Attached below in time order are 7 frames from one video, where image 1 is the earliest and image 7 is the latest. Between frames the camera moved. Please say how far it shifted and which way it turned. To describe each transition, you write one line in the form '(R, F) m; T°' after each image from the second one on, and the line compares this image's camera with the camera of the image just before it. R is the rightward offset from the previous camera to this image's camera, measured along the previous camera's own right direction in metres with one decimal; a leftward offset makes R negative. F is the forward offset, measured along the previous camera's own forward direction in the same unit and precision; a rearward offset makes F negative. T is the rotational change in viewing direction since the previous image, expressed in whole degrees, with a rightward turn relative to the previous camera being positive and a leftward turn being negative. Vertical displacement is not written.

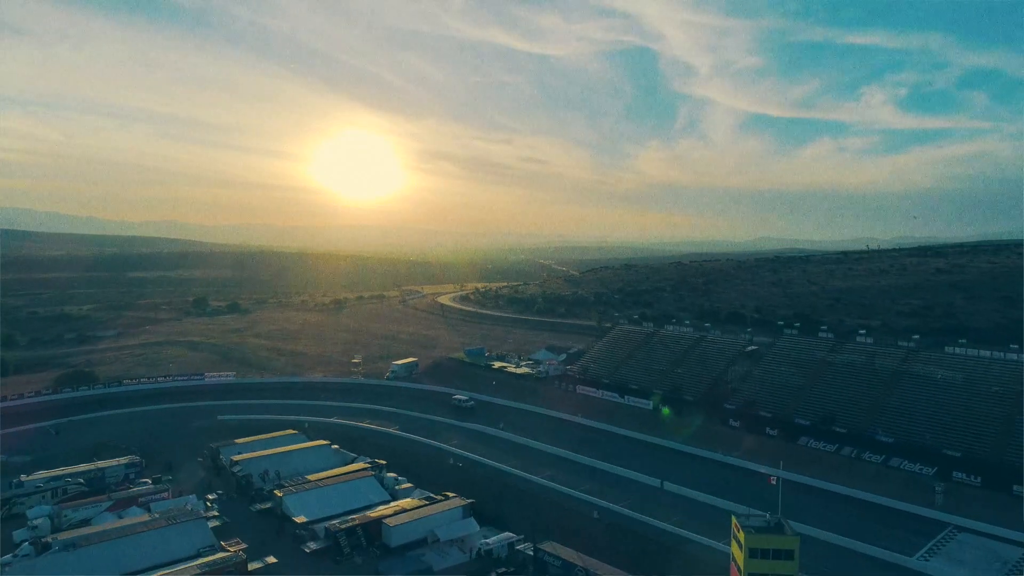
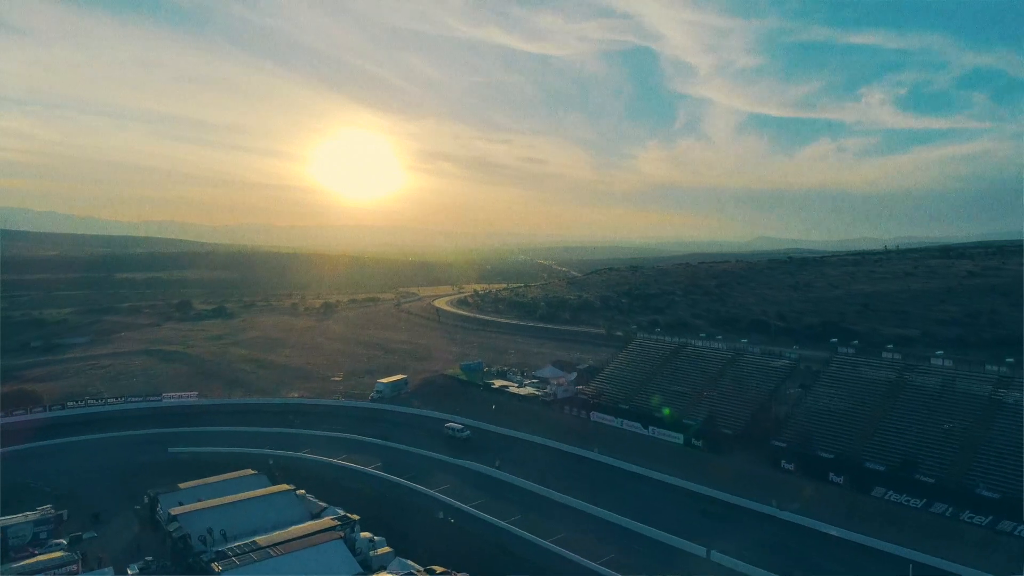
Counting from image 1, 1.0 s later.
(-0.1, +5.5) m; 0°
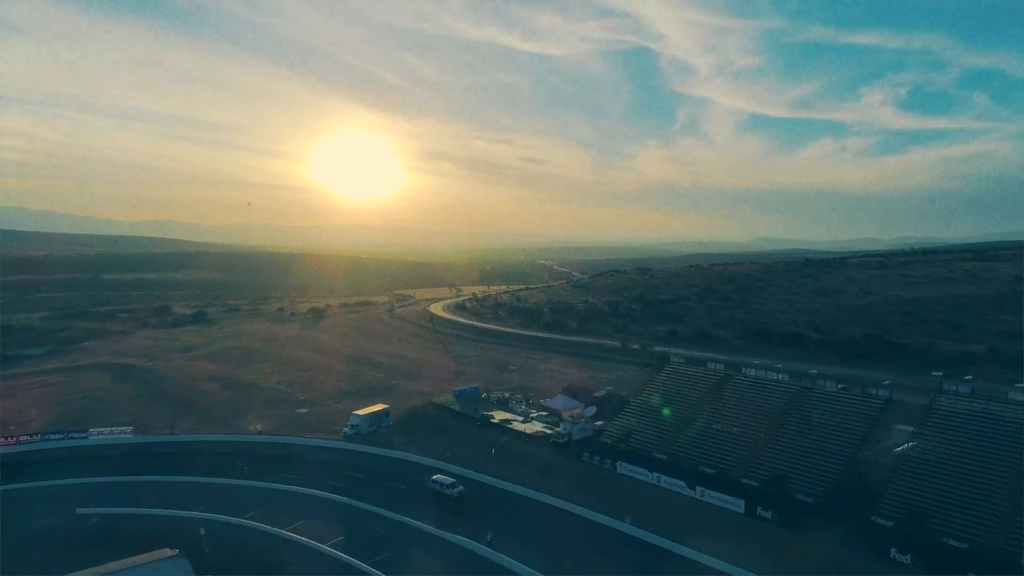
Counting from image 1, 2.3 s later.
(-0.1, +6.9) m; 0°
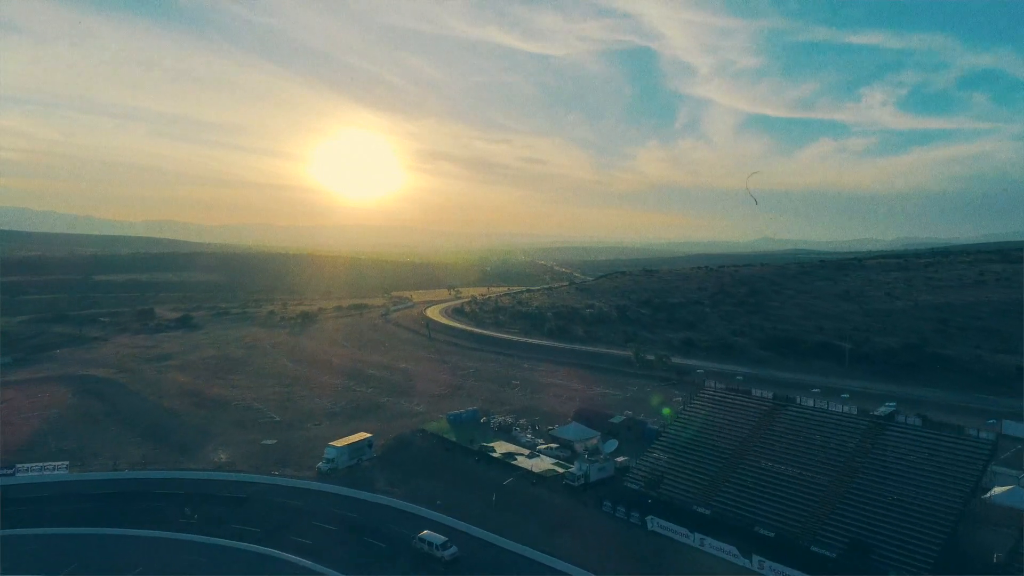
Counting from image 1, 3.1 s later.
(-0.1, +4.8) m; 0°
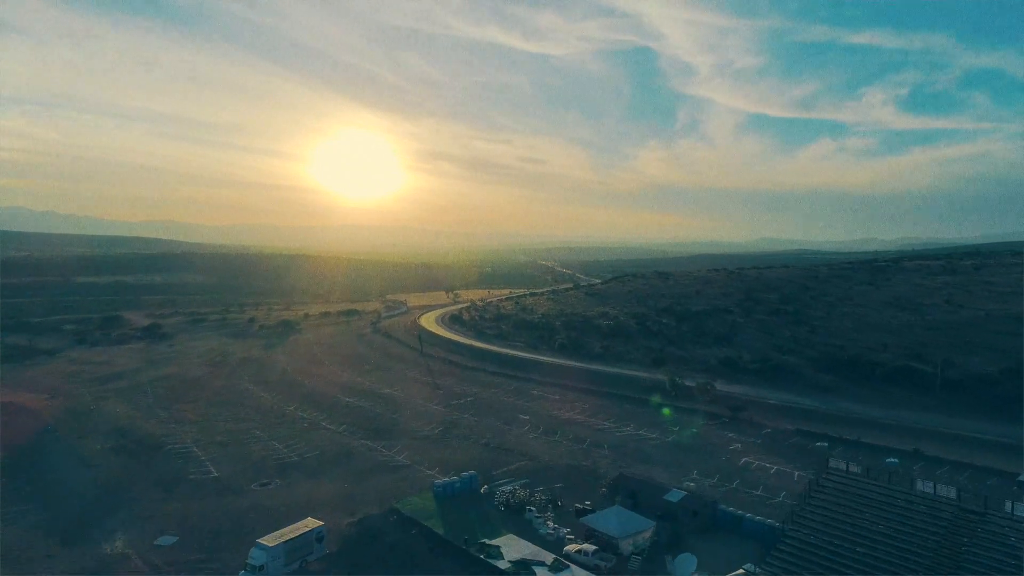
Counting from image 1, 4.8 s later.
(-0.3, +8.8) m; 0°
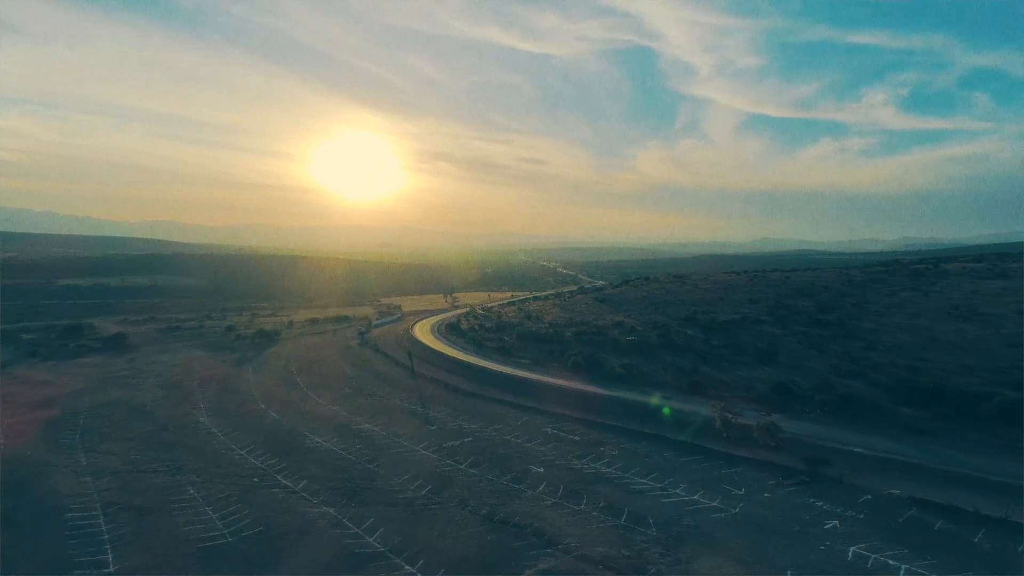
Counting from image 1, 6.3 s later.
(-0.3, +8.1) m; 0°
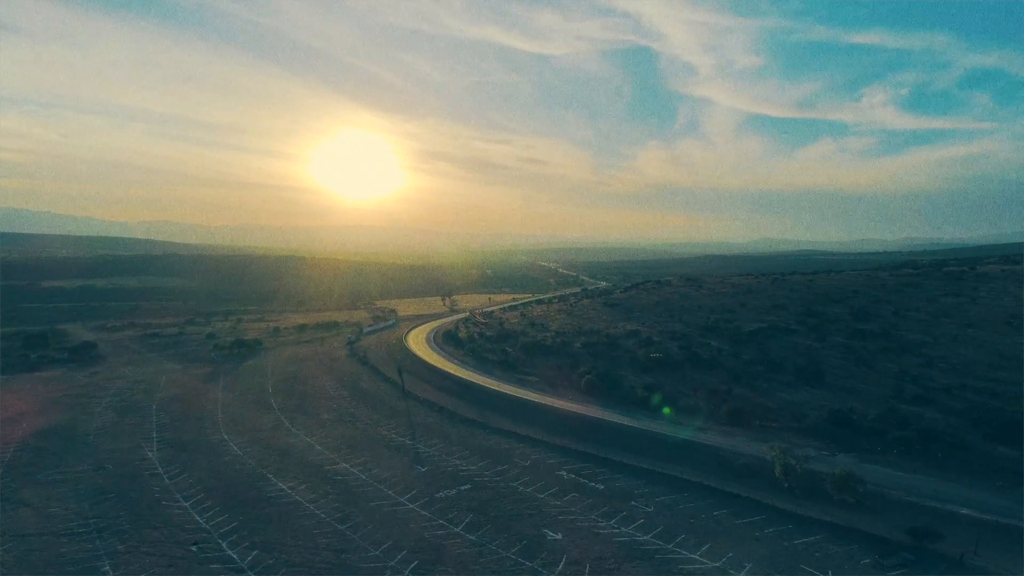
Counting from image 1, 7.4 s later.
(-0.2, +6.2) m; 0°
